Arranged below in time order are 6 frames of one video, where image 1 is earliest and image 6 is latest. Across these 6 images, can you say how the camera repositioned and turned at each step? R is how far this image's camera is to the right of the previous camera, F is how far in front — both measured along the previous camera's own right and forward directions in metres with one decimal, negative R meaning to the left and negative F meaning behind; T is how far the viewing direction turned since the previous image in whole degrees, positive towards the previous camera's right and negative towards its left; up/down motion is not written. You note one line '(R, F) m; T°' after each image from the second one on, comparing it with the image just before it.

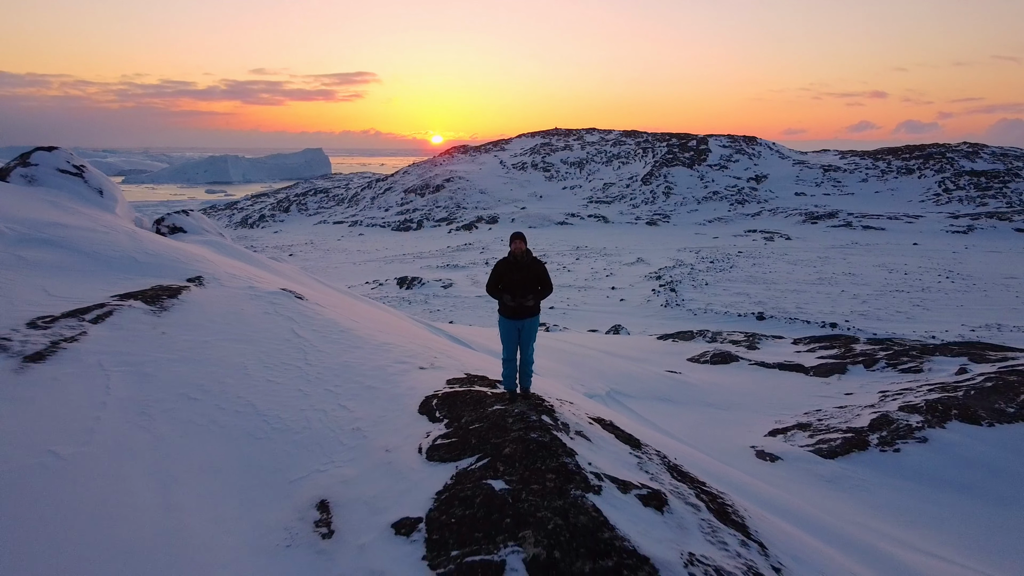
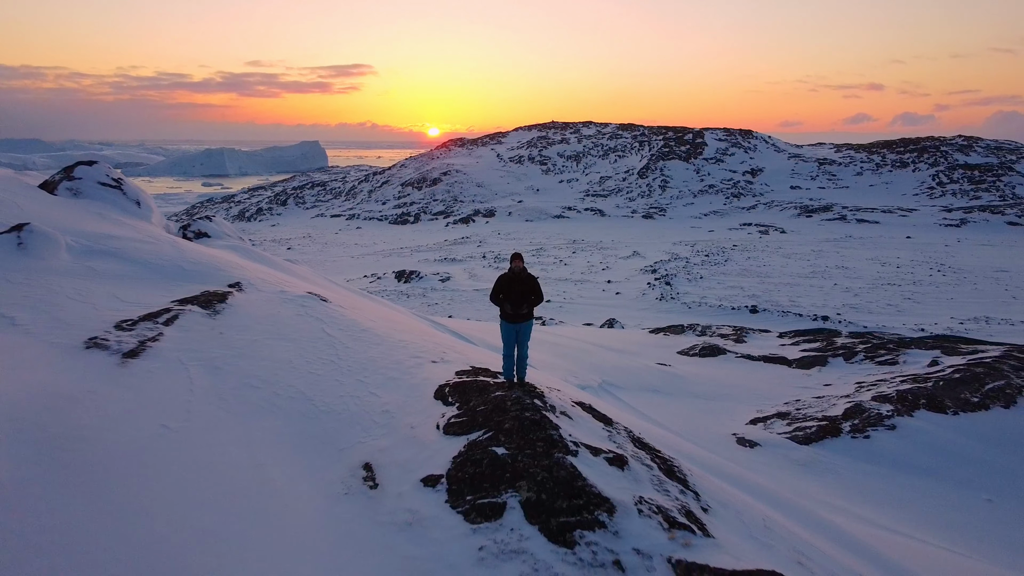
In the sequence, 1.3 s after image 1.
(0.0, -0.9) m; 0°
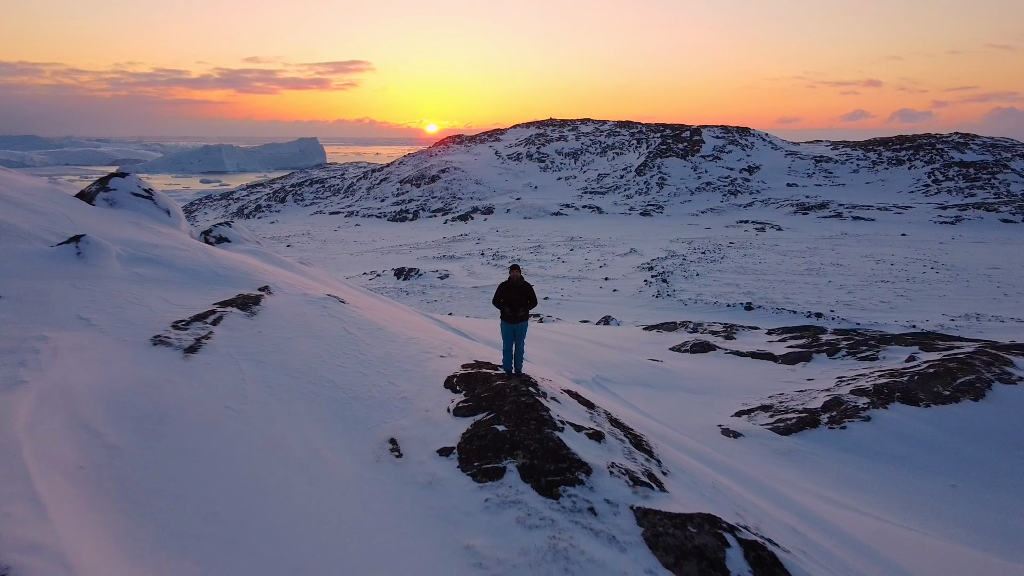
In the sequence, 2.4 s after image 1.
(0.0, -0.8) m; 0°
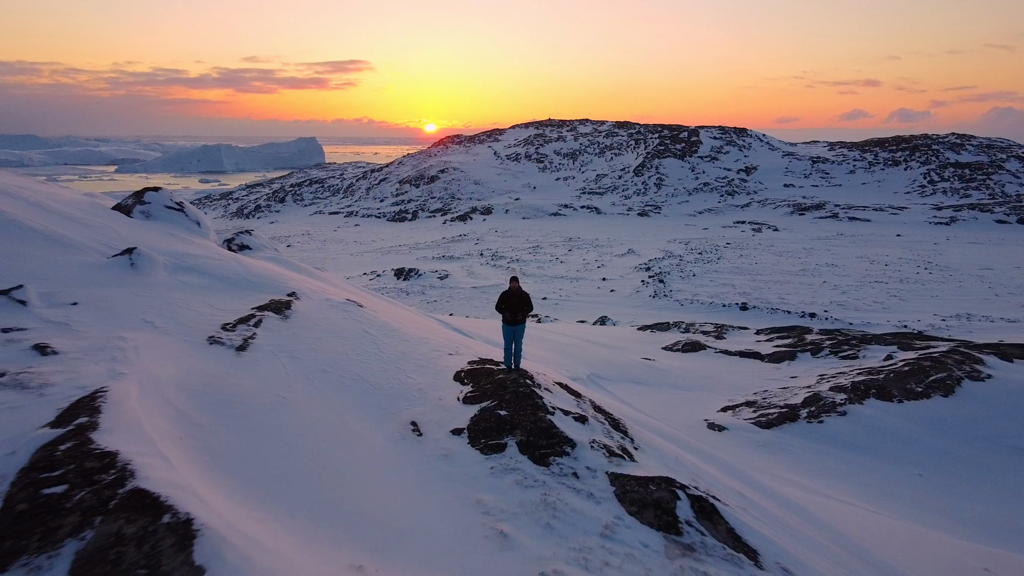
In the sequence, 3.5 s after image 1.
(0.0, -1.0) m; 0°
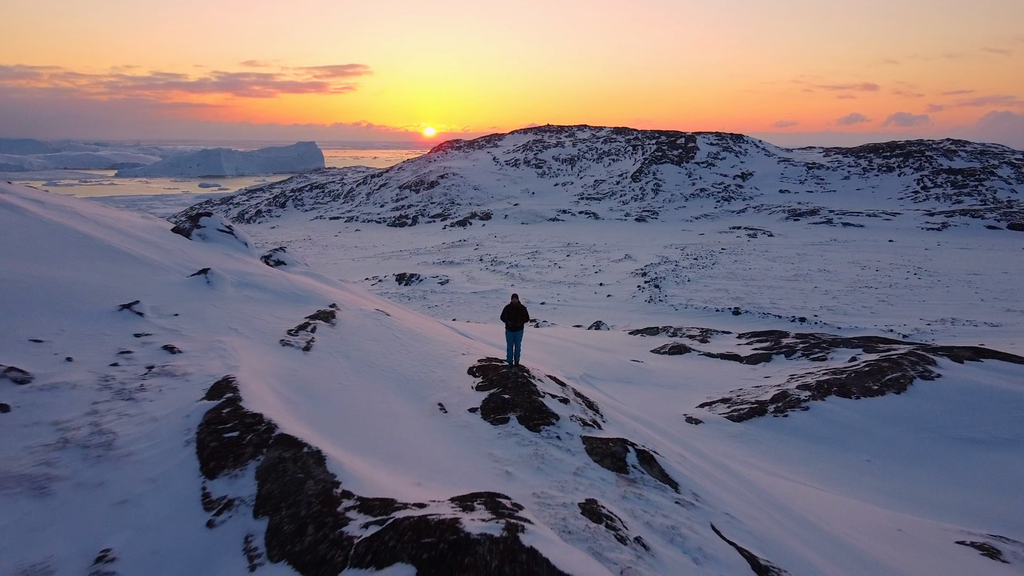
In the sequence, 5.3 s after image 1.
(0.0, -1.9) m; 0°
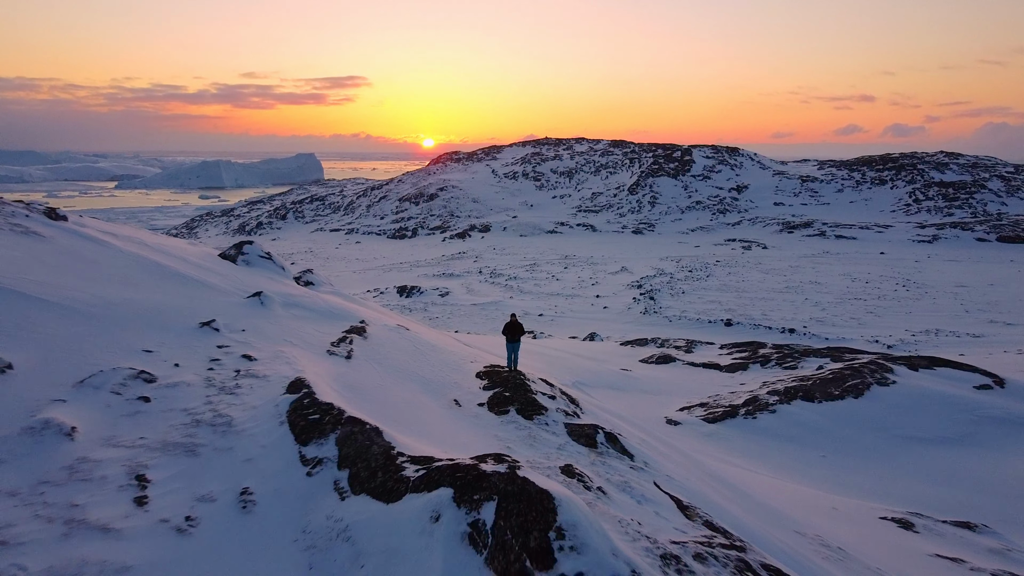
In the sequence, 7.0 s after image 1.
(0.0, -2.1) m; 0°
